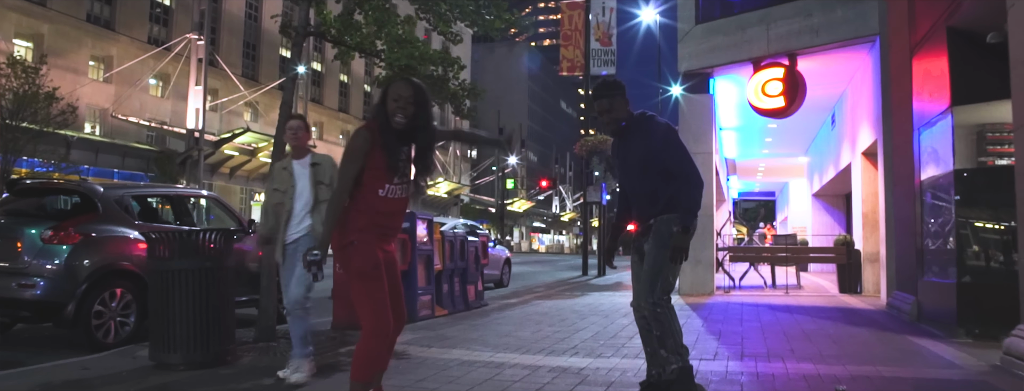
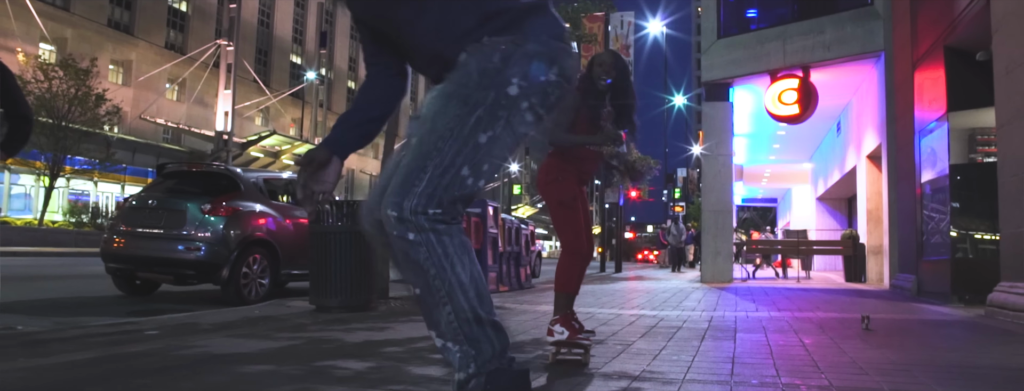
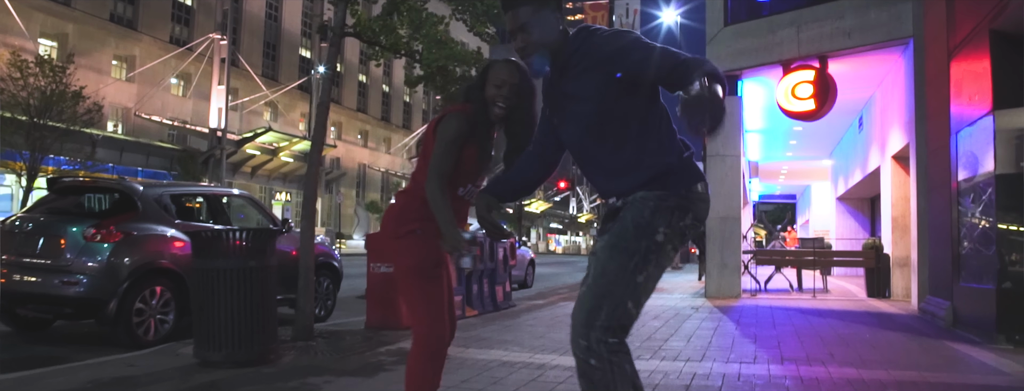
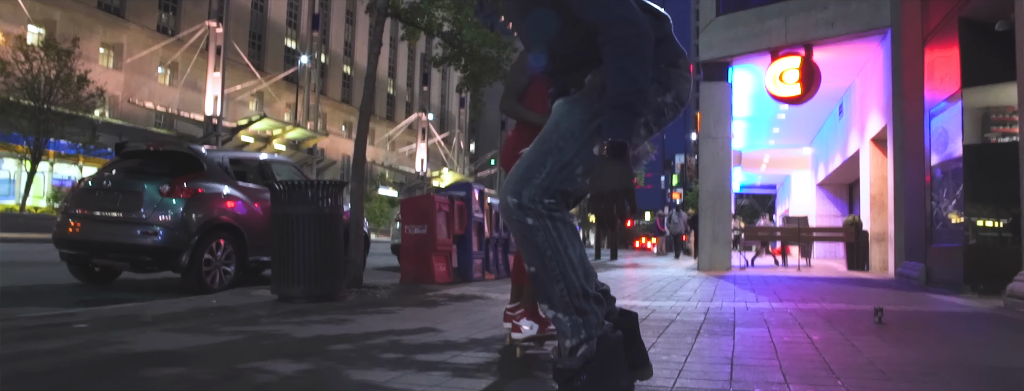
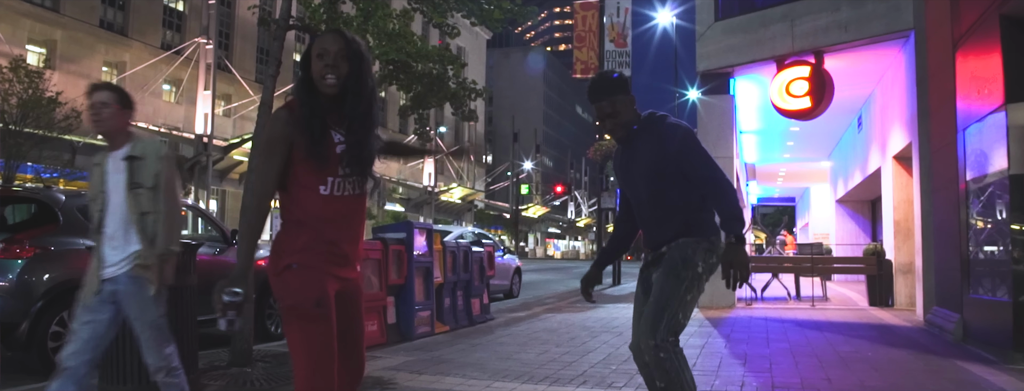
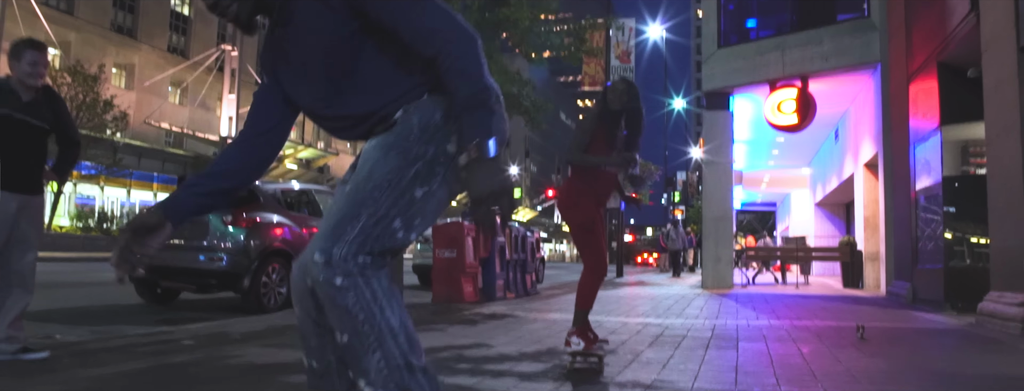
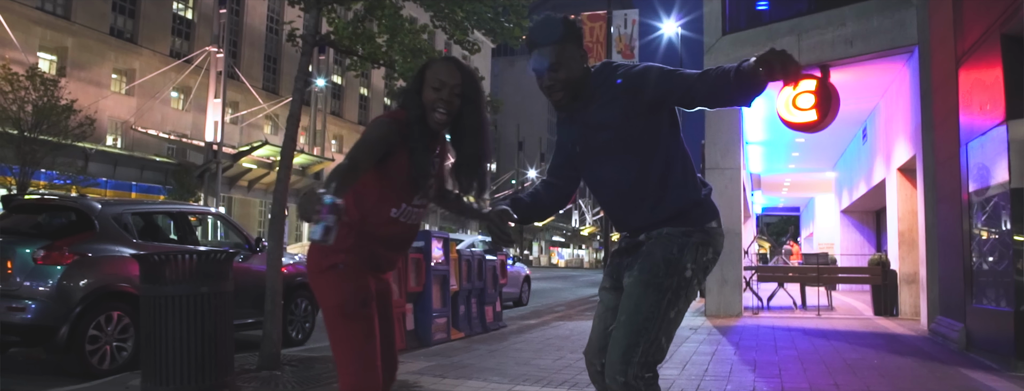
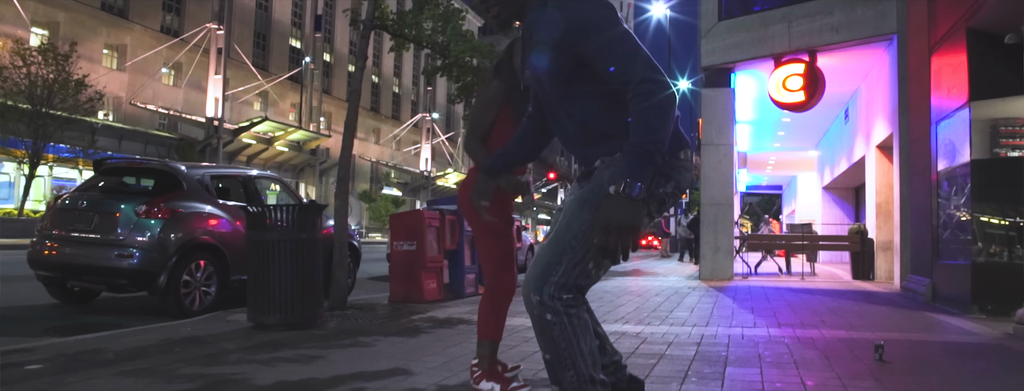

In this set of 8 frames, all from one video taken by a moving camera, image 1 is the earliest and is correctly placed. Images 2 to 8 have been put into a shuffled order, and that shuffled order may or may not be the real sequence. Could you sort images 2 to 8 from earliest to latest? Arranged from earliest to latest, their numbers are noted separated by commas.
5, 7, 3, 8, 4, 2, 6
